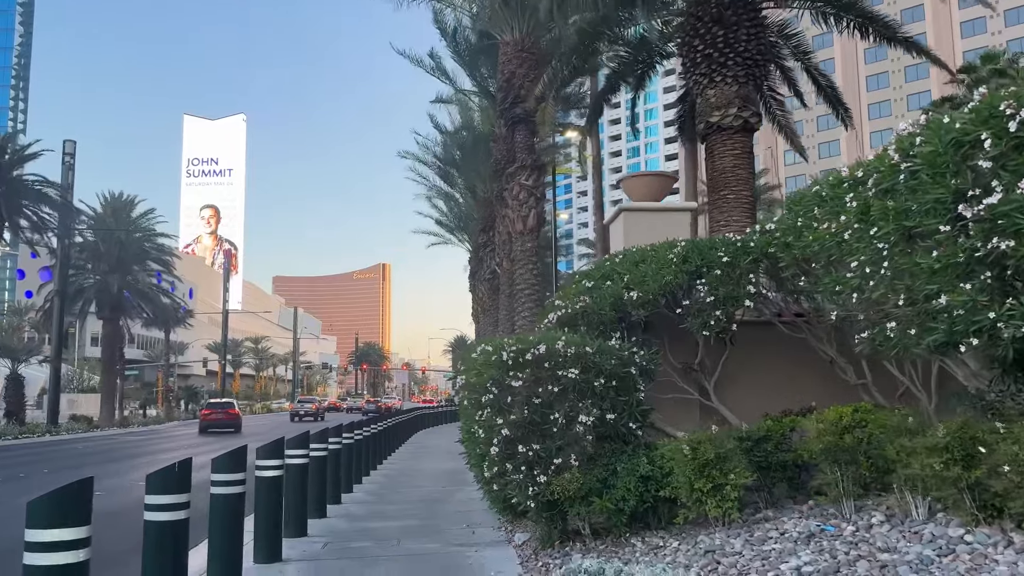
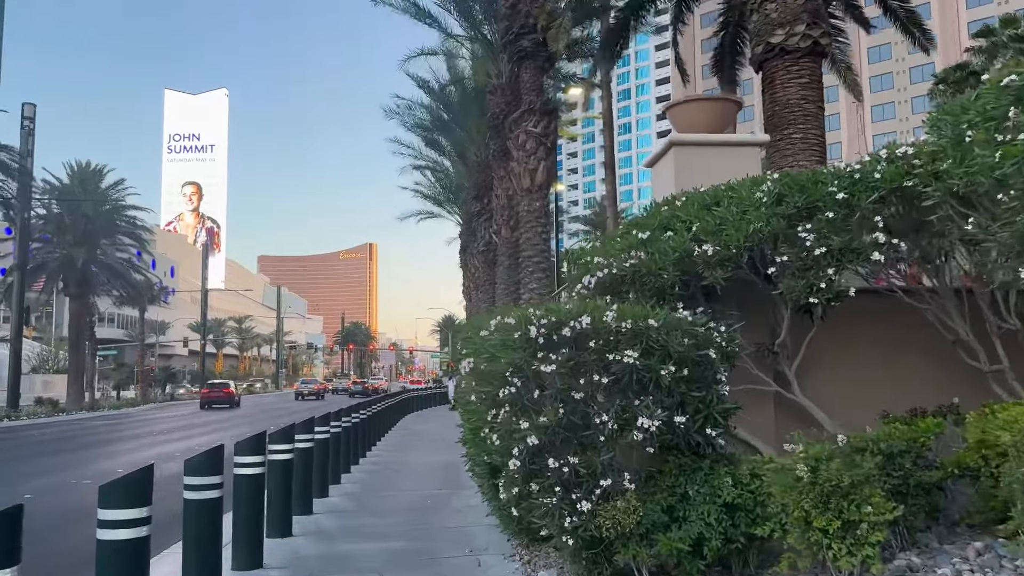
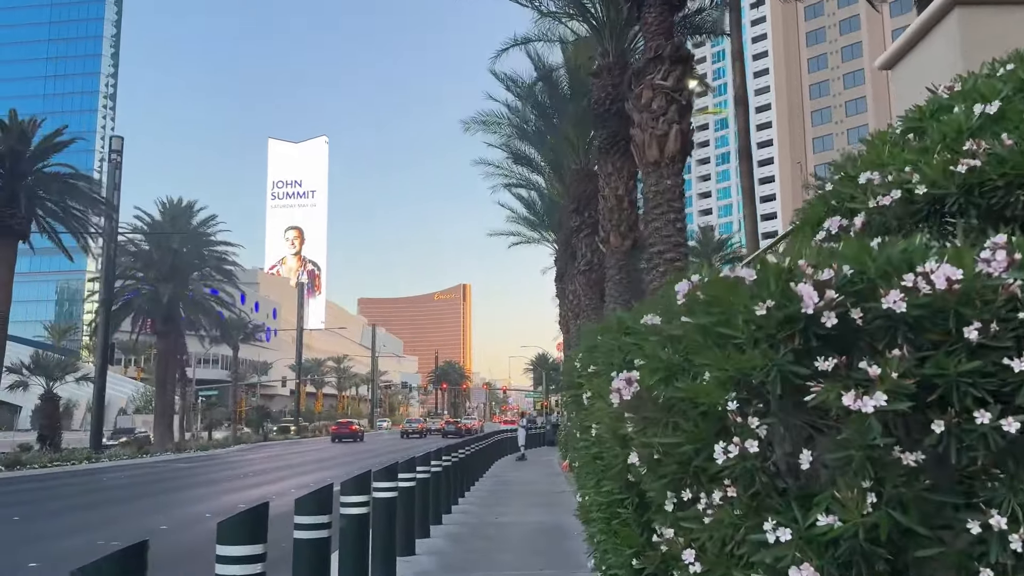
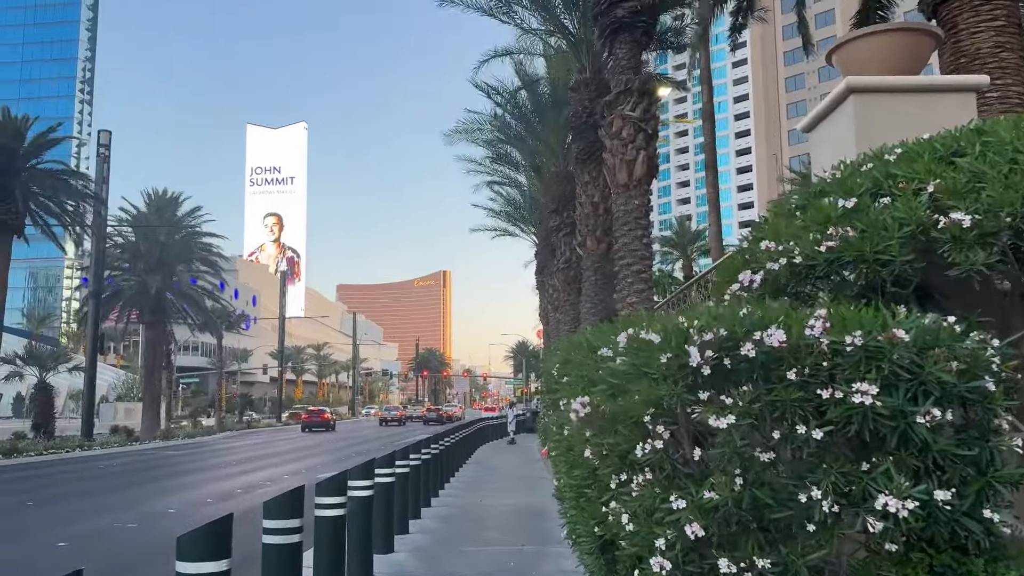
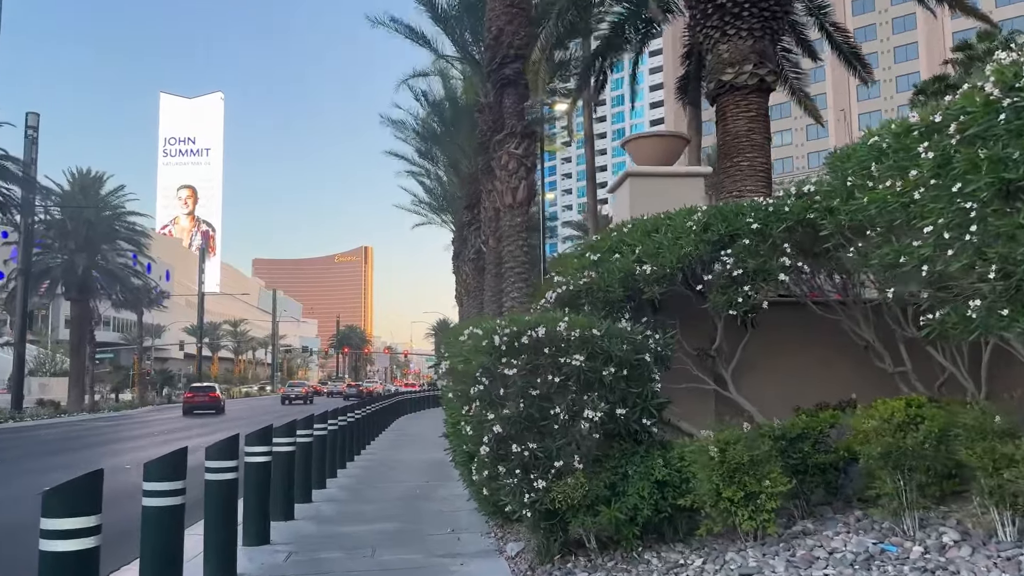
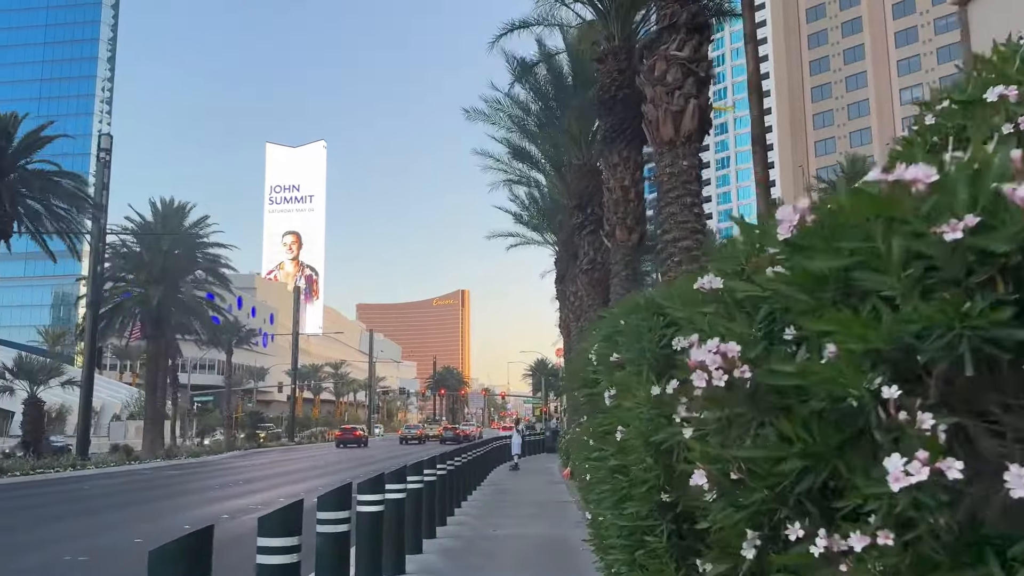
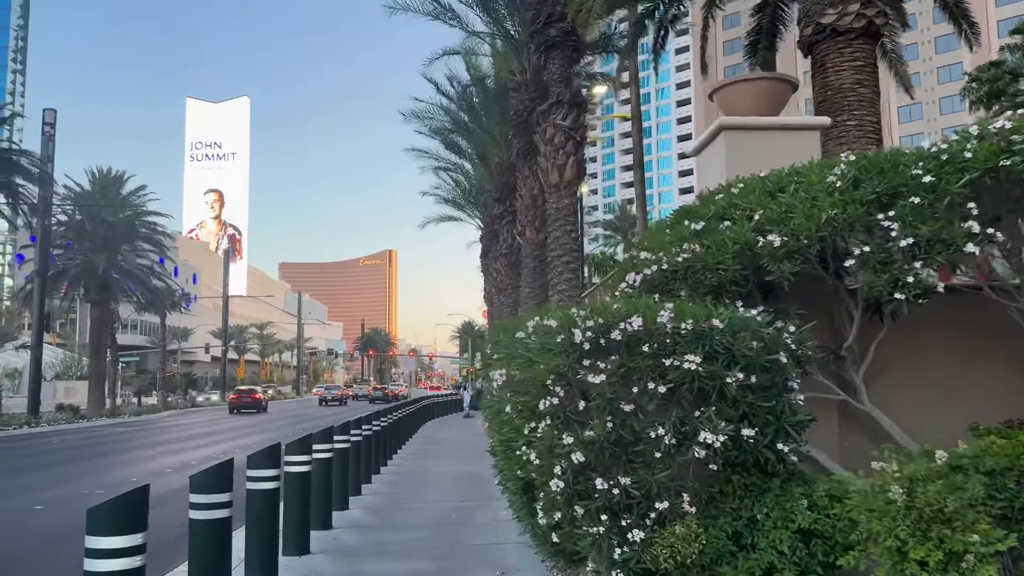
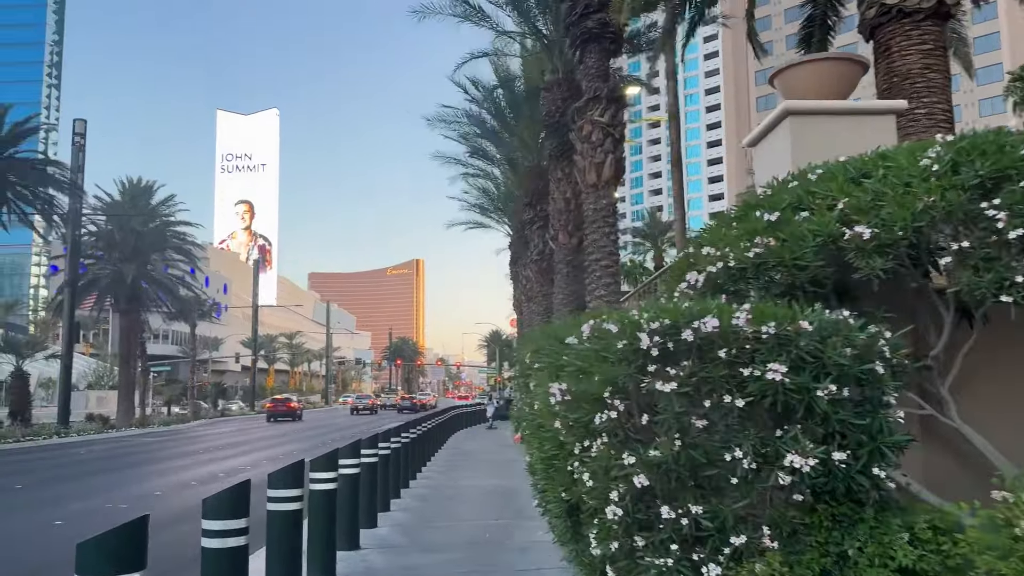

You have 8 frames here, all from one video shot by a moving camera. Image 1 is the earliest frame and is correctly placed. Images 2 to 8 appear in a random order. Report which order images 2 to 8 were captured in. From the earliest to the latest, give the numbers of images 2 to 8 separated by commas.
5, 2, 7, 8, 4, 3, 6
